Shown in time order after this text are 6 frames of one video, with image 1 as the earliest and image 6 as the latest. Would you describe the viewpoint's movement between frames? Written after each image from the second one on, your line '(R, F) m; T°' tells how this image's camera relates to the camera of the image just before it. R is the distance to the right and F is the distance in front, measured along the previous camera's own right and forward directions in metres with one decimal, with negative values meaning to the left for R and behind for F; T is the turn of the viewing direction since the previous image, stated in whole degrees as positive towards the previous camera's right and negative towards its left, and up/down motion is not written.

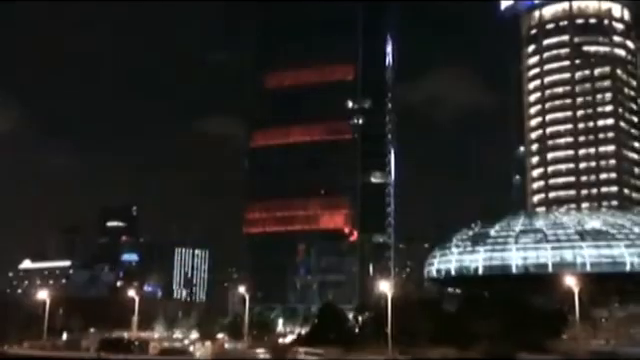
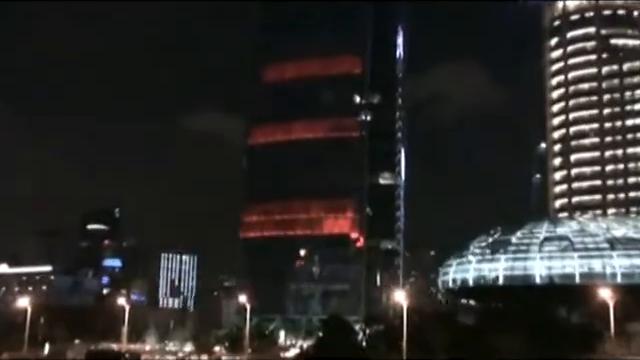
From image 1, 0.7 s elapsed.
(-0.1, +15.0) m; 0°
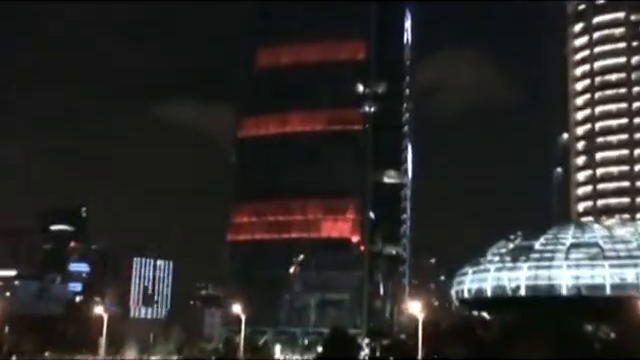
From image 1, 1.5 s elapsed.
(+0.5, +17.7) m; 0°
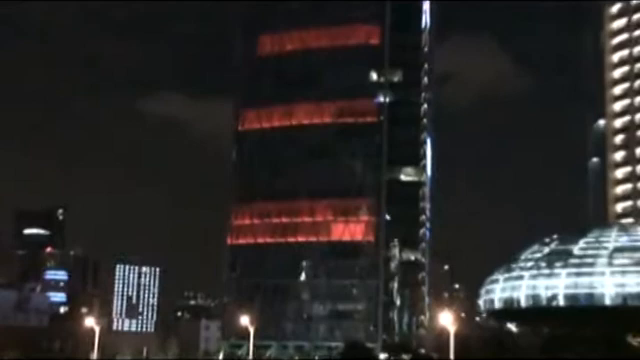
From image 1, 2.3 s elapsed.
(+0.1, +15.4) m; 0°
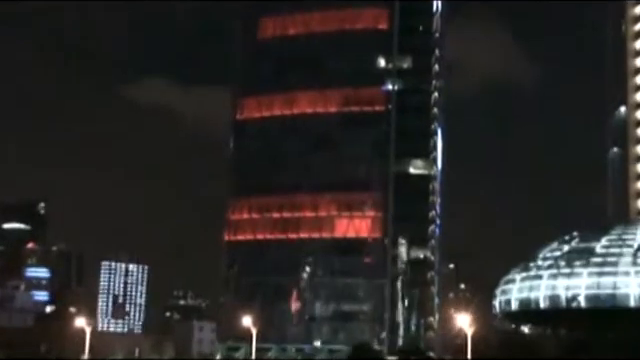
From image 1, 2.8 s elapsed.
(+0.1, +8.5) m; 0°
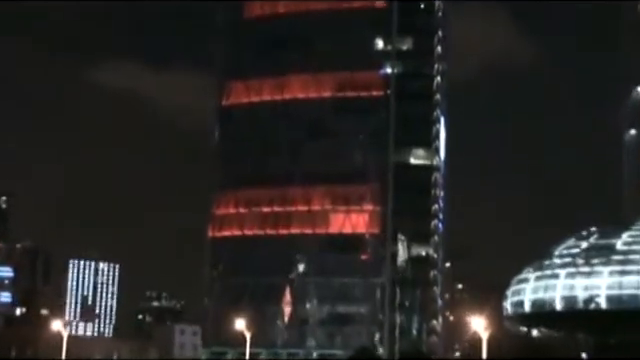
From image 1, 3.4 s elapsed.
(+0.3, +10.6) m; 0°
